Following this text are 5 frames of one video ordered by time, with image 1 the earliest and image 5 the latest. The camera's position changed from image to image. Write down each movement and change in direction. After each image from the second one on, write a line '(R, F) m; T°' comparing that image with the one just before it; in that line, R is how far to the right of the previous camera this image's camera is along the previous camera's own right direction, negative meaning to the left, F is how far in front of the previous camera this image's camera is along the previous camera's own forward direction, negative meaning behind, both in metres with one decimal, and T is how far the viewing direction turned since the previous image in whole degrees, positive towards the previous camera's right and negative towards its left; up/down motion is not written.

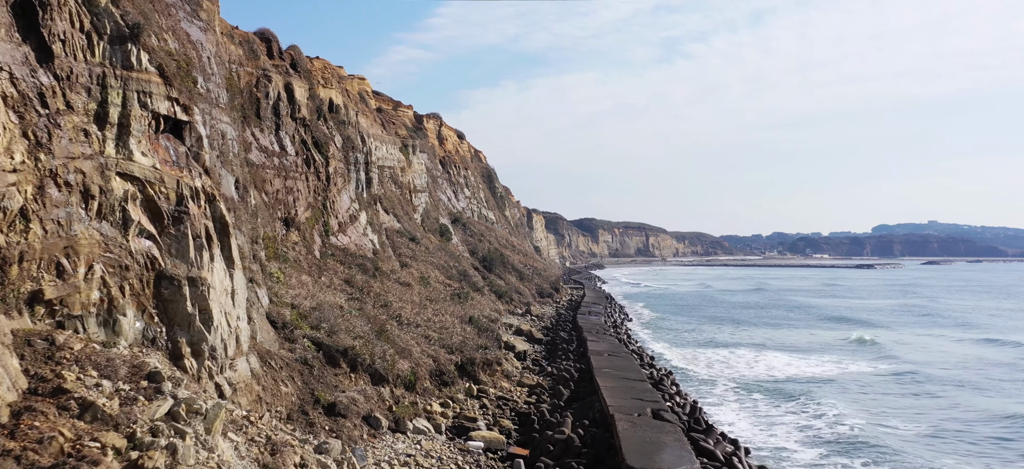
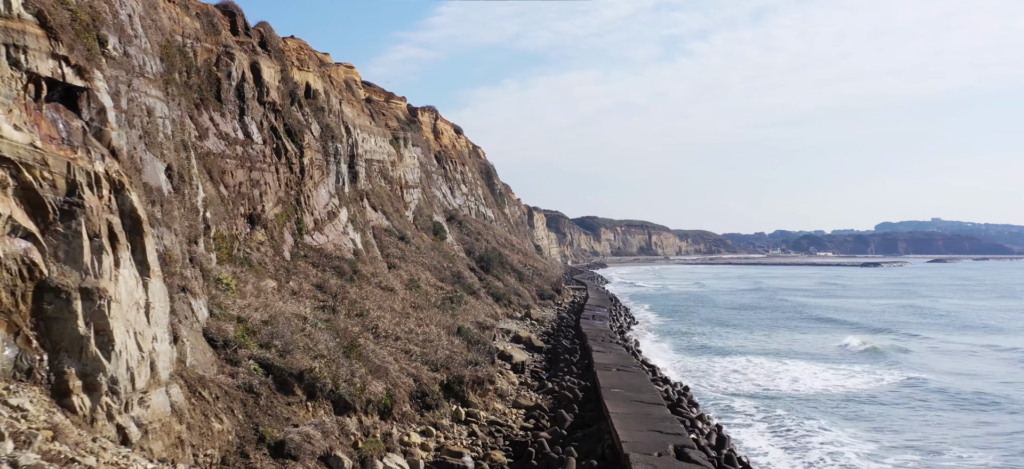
(+0.1, +2.3) m; 0°
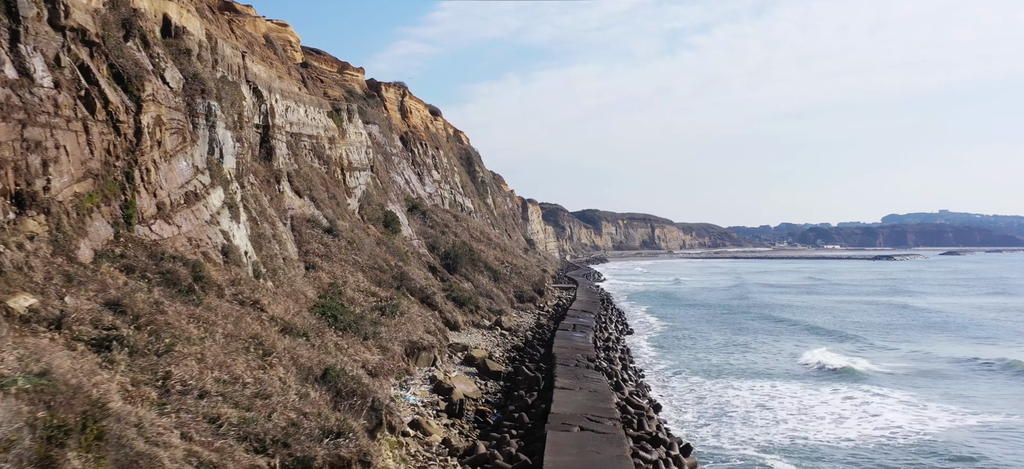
(+1.3, +6.1) m; 0°
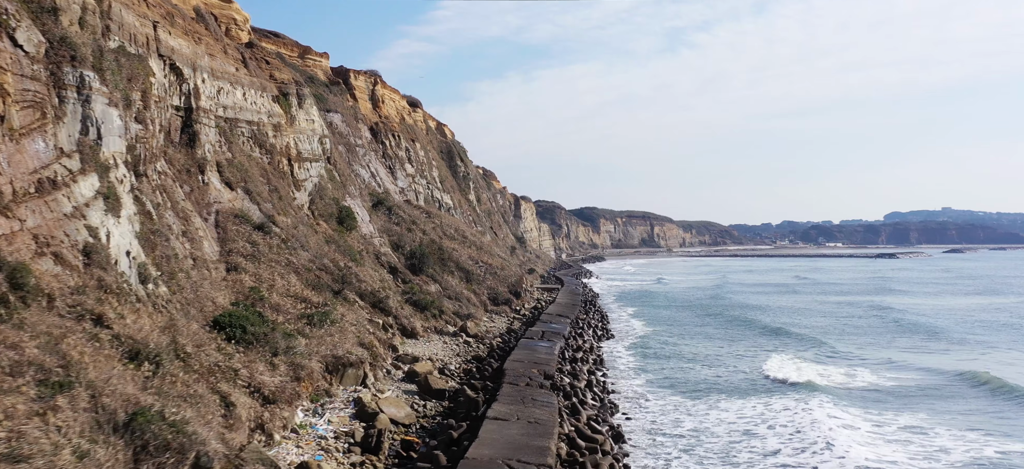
(+1.2, +2.7) m; 0°
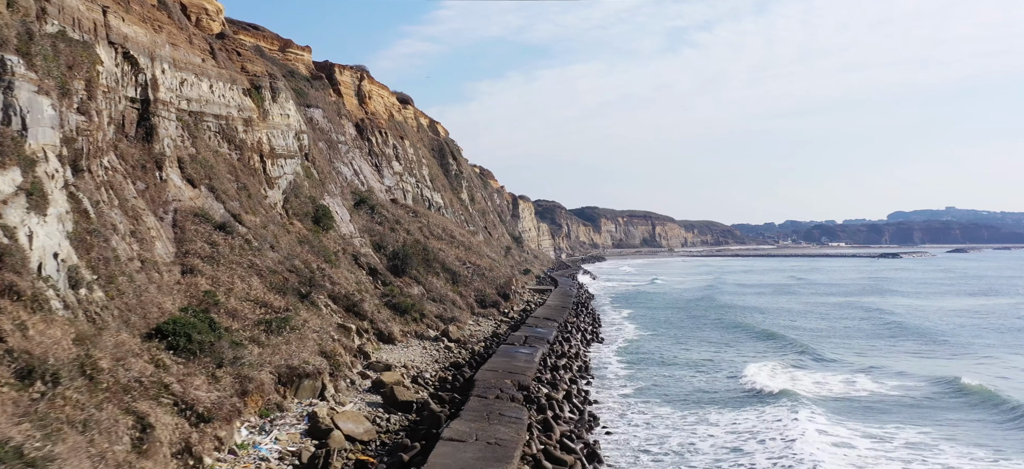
(+0.6, +1.2) m; 0°
